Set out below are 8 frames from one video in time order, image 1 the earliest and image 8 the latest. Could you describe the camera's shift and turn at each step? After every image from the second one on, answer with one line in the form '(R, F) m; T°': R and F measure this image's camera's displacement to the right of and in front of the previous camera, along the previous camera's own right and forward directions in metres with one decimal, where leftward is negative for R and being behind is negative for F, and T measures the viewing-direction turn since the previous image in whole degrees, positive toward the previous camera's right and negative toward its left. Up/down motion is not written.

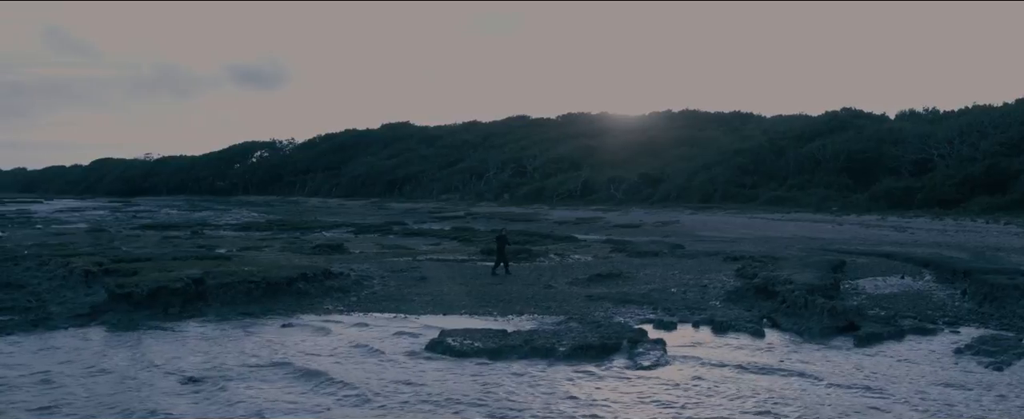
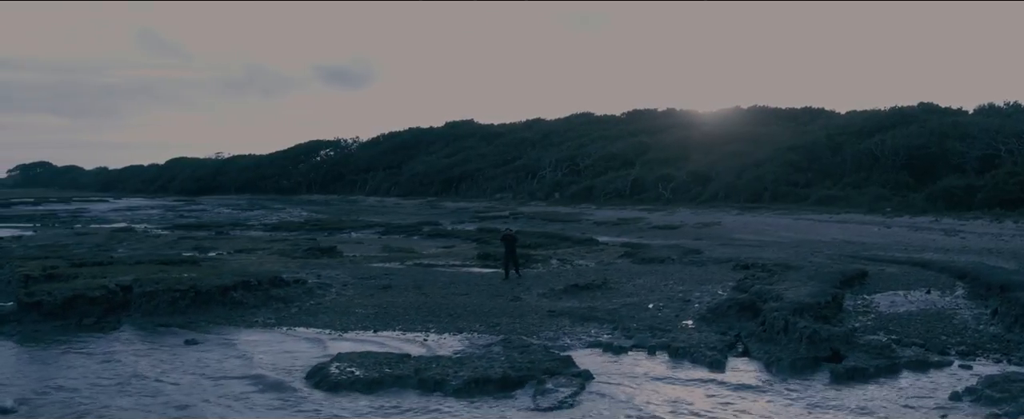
(+1.7, +2.7) m; -4°
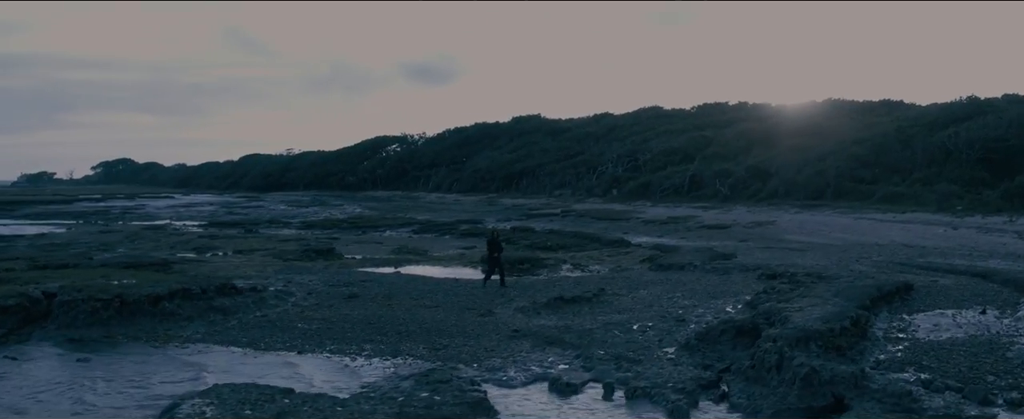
(+1.3, +2.7) m; -4°
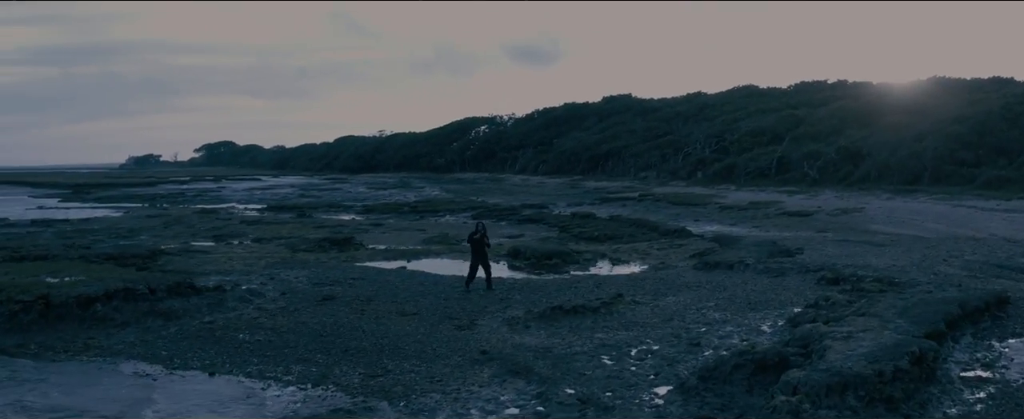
(+1.1, +2.8) m; -5°
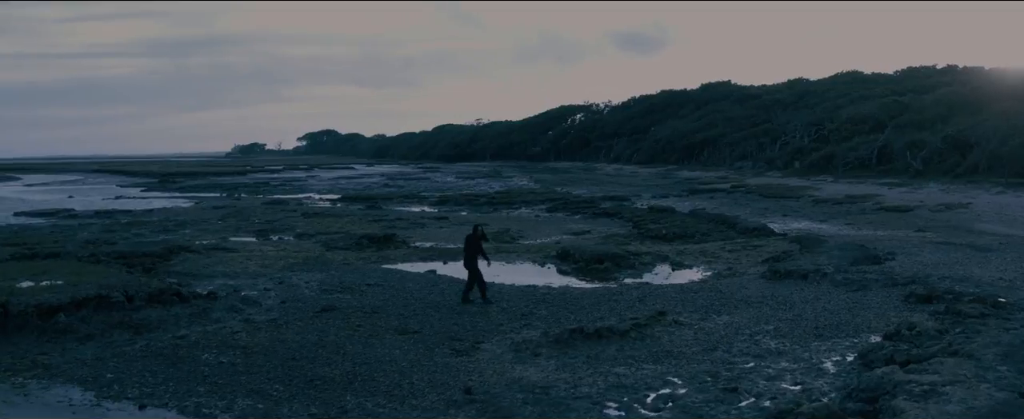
(+0.7, +2.1) m; -5°
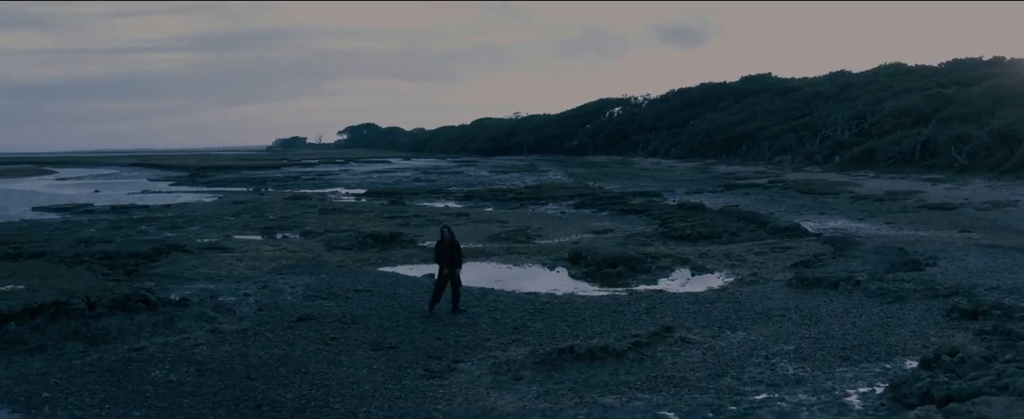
(+0.4, +1.2) m; -2°
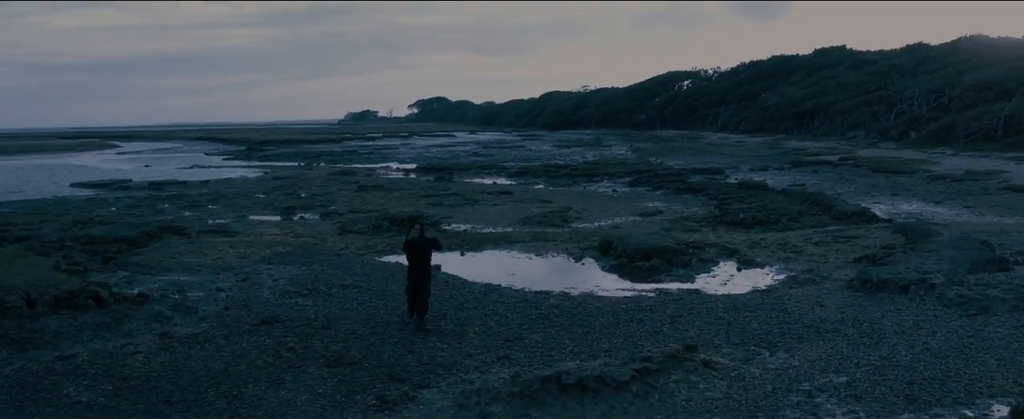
(+0.5, +1.8) m; -3°
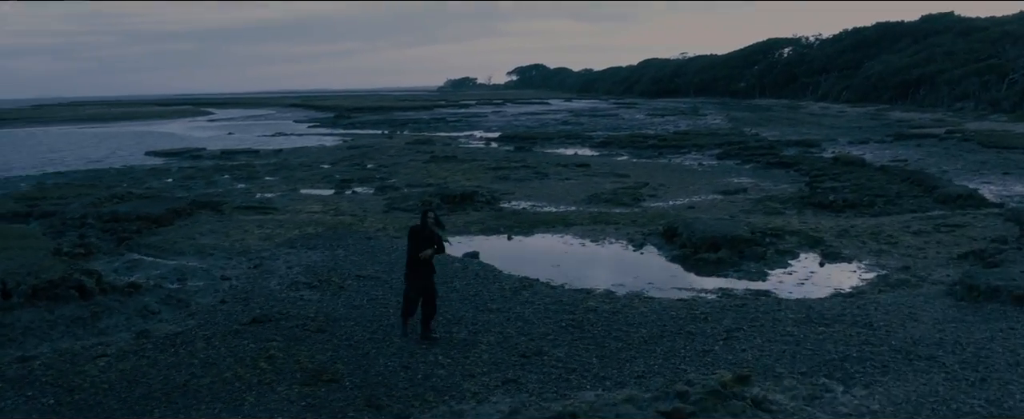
(+0.4, +1.4) m; -5°
